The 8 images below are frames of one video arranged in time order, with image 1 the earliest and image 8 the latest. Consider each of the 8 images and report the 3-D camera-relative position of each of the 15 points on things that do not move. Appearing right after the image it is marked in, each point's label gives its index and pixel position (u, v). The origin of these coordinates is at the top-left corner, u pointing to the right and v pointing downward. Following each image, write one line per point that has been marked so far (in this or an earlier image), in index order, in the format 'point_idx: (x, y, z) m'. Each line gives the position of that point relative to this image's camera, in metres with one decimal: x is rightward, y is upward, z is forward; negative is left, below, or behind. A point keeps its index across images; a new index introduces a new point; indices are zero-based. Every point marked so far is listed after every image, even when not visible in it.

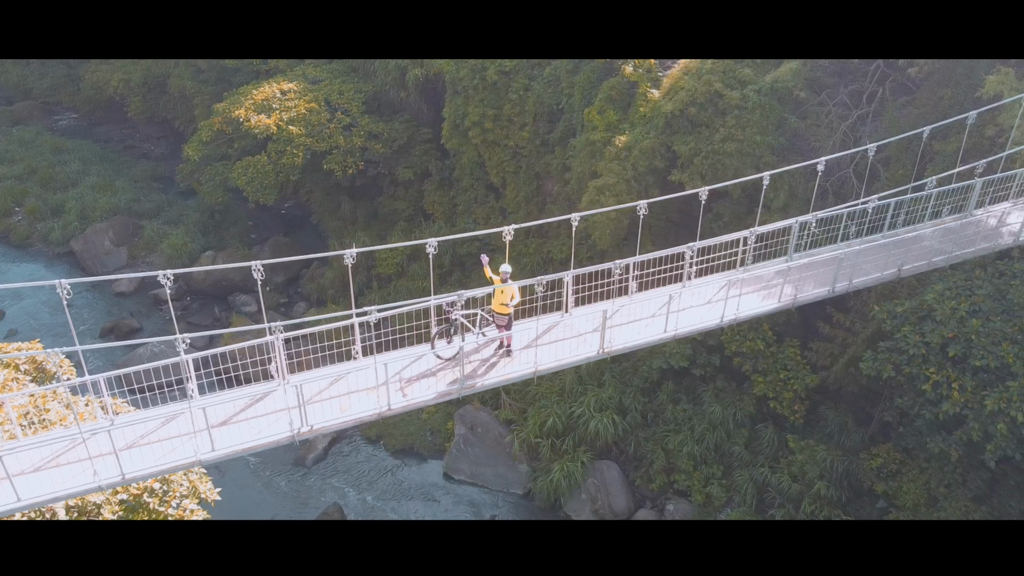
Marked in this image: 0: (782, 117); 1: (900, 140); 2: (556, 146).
0: (+2.9, +1.8, +8.7) m
1: (+4.1, +1.6, +8.6) m
2: (+0.6, +2.0, +11.3) m
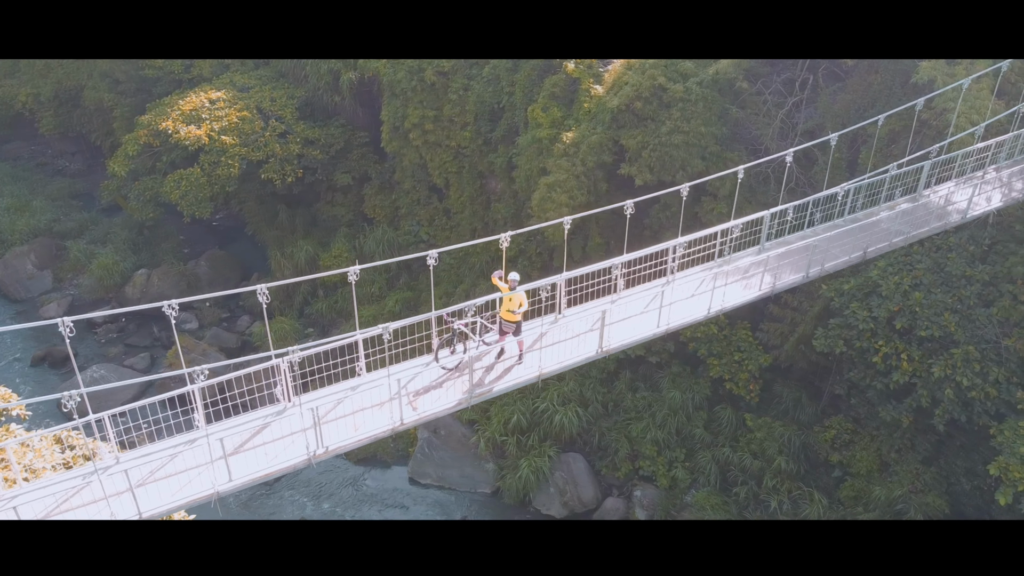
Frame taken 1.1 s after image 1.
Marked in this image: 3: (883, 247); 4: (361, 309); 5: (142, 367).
0: (+2.4, +2.0, +9.0) m
1: (+3.6, +1.8, +9.0) m
2: (-0.2, +2.0, +11.3) m
3: (+3.1, +0.3, +6.5) m
4: (-2.2, -0.3, +12.0) m
5: (-5.2, -1.1, +11.4) m
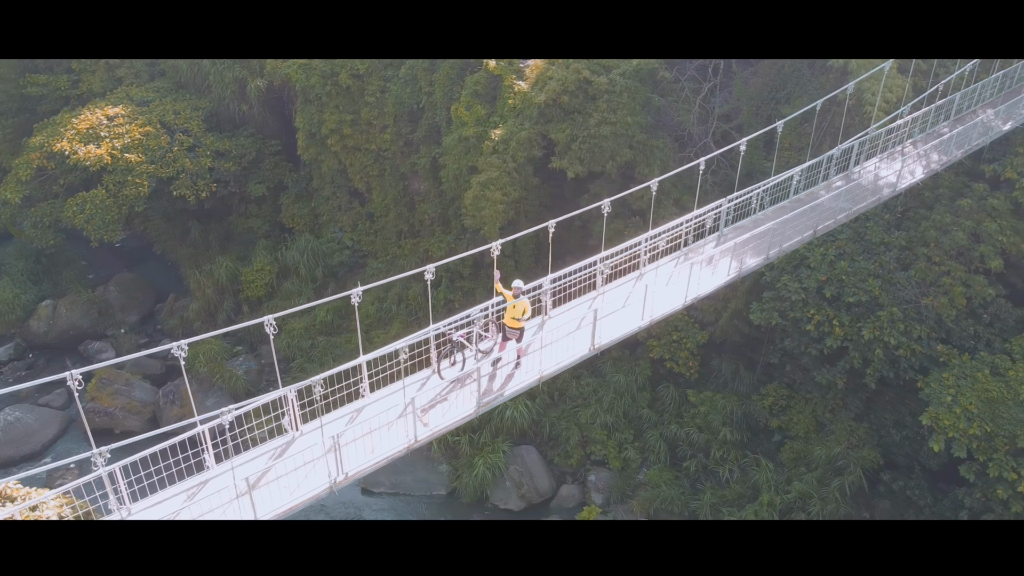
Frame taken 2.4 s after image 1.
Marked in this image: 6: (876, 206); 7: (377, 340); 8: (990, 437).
0: (+1.5, +2.2, +9.2) m
1: (+2.8, +2.1, +9.4) m
2: (-1.3, +2.0, +11.2) m
3: (+2.7, +0.5, +6.9) m
4: (-3.2, -0.5, +11.8) m
5: (-6.0, -1.5, +10.8) m
6: (+3.3, +0.7, +7.2) m
7: (-1.9, -0.7, +11.2) m
8: (+4.3, -1.3, +7.4) m
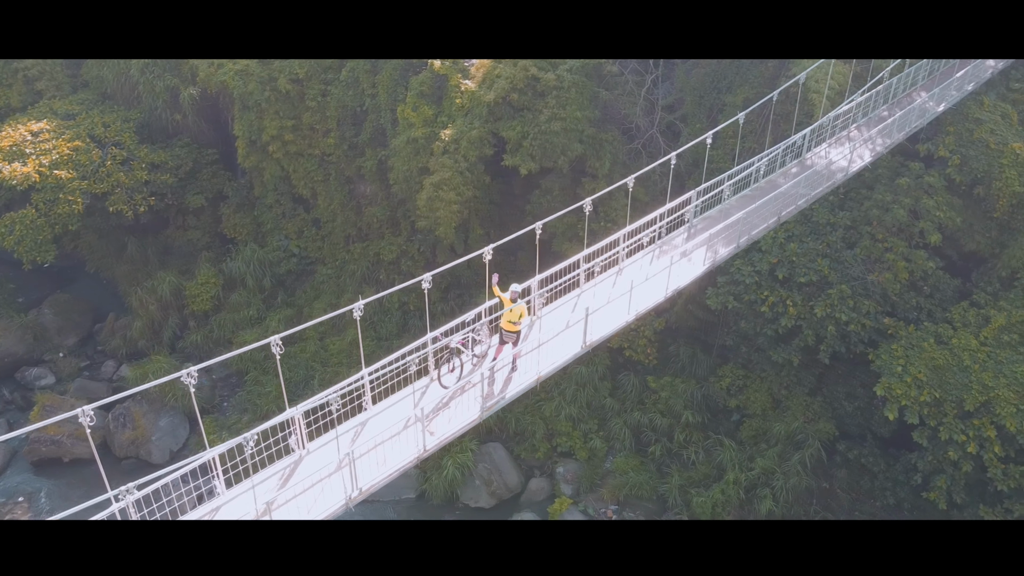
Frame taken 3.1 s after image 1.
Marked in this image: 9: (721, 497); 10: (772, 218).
0: (+0.9, +2.3, +9.4) m
1: (+2.2, +2.3, +9.7) m
2: (-2.0, +1.9, +11.1) m
3: (+2.4, +0.7, +7.2) m
4: (-3.8, -0.6, +11.5) m
5: (-6.5, -1.9, +10.3) m
6: (+2.9, +0.9, +7.5) m
7: (-2.4, -0.8, +11.0) m
8: (+4.1, -1.1, +7.8) m
9: (+2.3, -2.3, +8.9) m
10: (+2.2, +0.6, +7.1) m
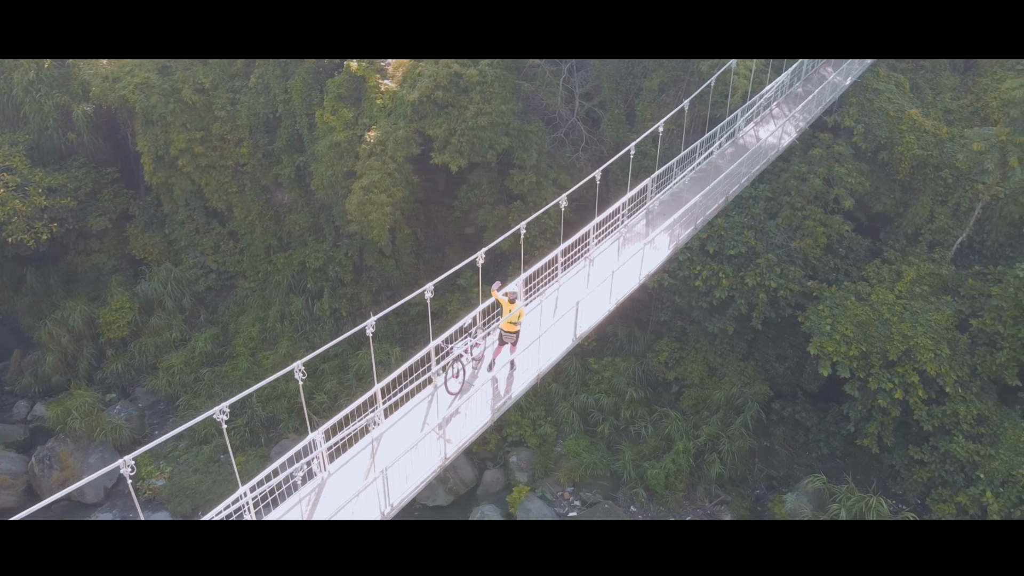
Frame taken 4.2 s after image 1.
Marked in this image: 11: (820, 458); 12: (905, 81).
0: (0.0, +2.4, +9.5) m
1: (+1.2, +2.5, +9.9) m
2: (-3.1, +1.8, +10.8) m
3: (+1.9, +0.9, +7.5) m
4: (-4.7, -0.9, +11.0) m
5: (-7.0, -2.4, +9.5) m
6: (+2.4, +1.2, +7.9) m
7: (-3.2, -1.0, +10.8) m
8: (+3.6, -0.7, +8.4) m
9: (+1.8, -2.0, +9.3) m
10: (+1.7, +0.8, +7.4) m
11: (+3.5, -1.9, +9.4) m
12: (+4.7, +2.5, +9.6) m
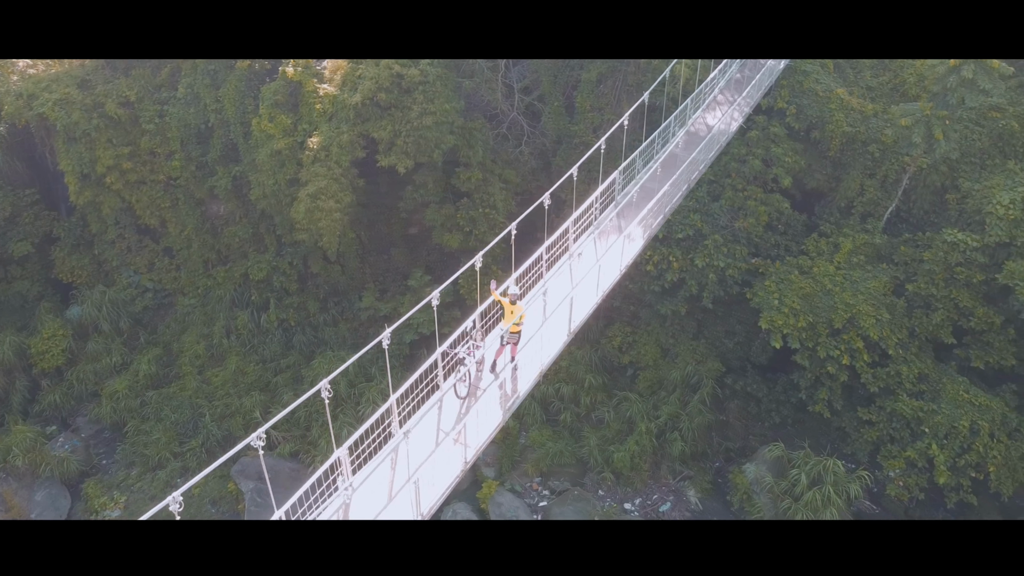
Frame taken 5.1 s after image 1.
0: (-0.7, +2.4, +9.5) m
1: (+0.5, +2.6, +10.0) m
2: (-3.8, +1.6, +10.5) m
3: (+1.5, +1.1, +7.7) m
4: (-5.3, -1.2, +10.6) m
5: (-7.3, -2.9, +8.9) m
6: (+1.9, +1.4, +8.2) m
7: (-3.8, -1.2, +10.5) m
8: (+3.2, -0.4, +8.8) m
9: (+1.5, -1.9, +9.5) m
10: (+1.4, +1.0, +7.6) m
11: (+3.1, -1.7, +9.8) m
12: (+3.9, +2.8, +10.1) m
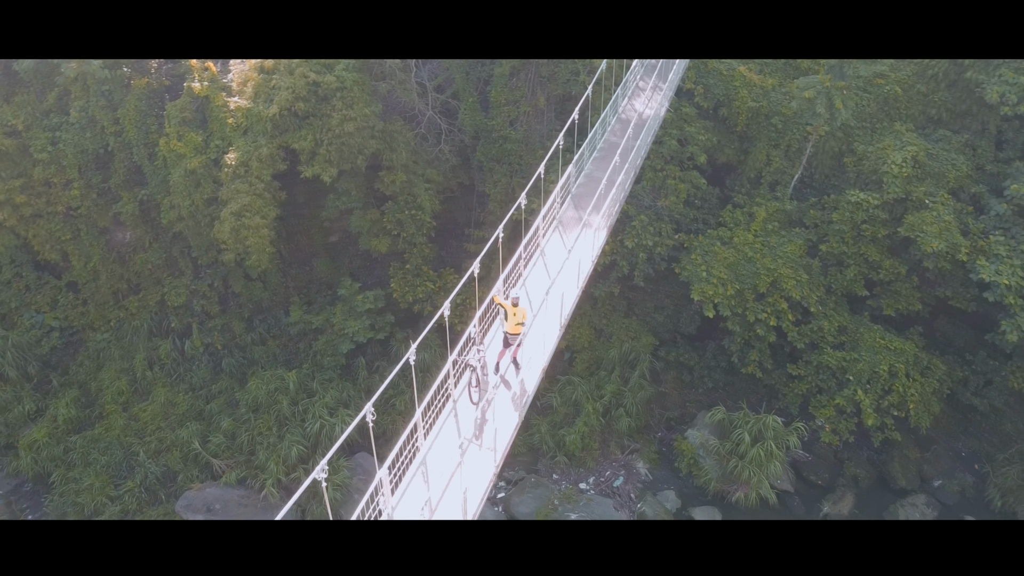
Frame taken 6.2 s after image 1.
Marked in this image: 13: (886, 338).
0: (-1.6, +2.3, +9.4) m
1: (-0.6, +2.7, +10.1) m
2: (-4.8, +1.2, +10.0) m
3: (+0.8, +1.2, +8.0) m
4: (-6.0, -1.8, +9.9) m
5: (-7.6, -3.6, +8.0) m
6: (+1.2, +1.6, +8.5) m
7: (-4.5, -1.5, +10.0) m
8: (+2.6, -0.1, +9.3) m
9: (+0.9, -1.7, +9.8) m
10: (+0.8, +1.1, +7.9) m
11: (+2.5, -1.3, +10.3) m
12: (+2.7, +3.2, +10.6) m
13: (+4.2, -0.6, +9.0) m
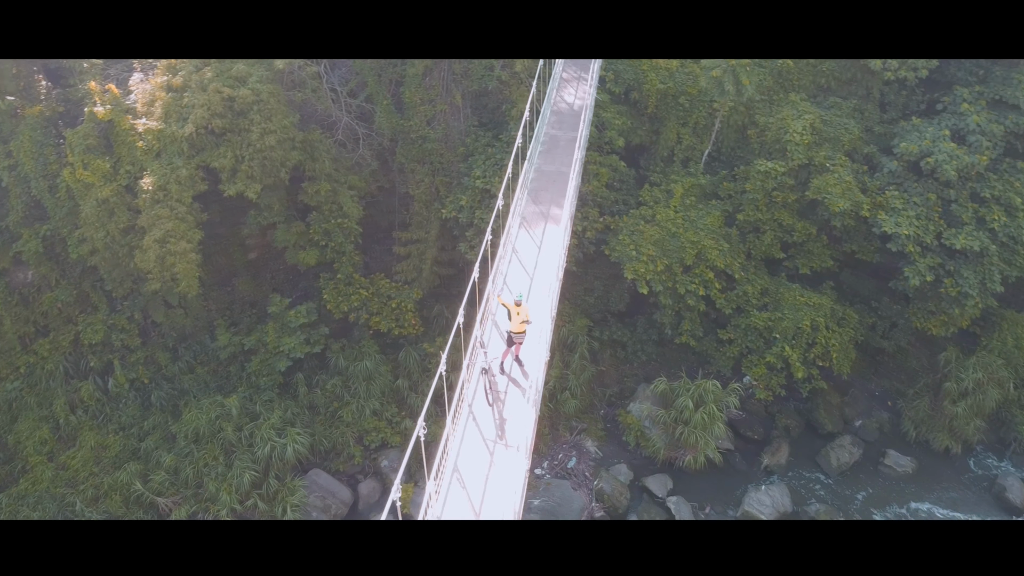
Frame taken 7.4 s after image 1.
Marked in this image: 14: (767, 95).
0: (-2.6, +2.2, +9.1) m
1: (-1.7, +2.6, +10.0) m
2: (-5.7, +0.7, +9.3) m
3: (+0.2, +1.3, +8.1) m
4: (-6.4, -2.4, +9.1) m
5: (-7.6, -4.4, +7.0) m
6: (+0.4, +1.7, +8.7) m
7: (-5.0, -2.0, +9.4) m
8: (+1.9, +0.2, +9.7) m
9: (+0.3, -1.6, +10.0) m
10: (+0.1, +1.2, +8.0) m
11: (+1.7, -1.0, +10.7) m
12: (+1.5, +3.5, +11.0) m
13: (+3.5, -0.1, +9.7) m
14: (+3.3, +2.5, +10.5) m
